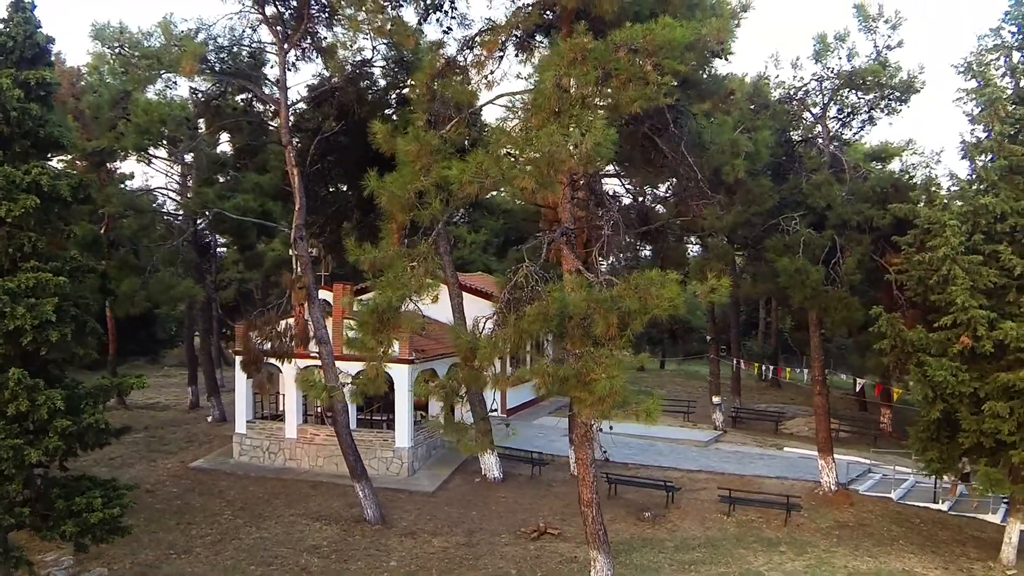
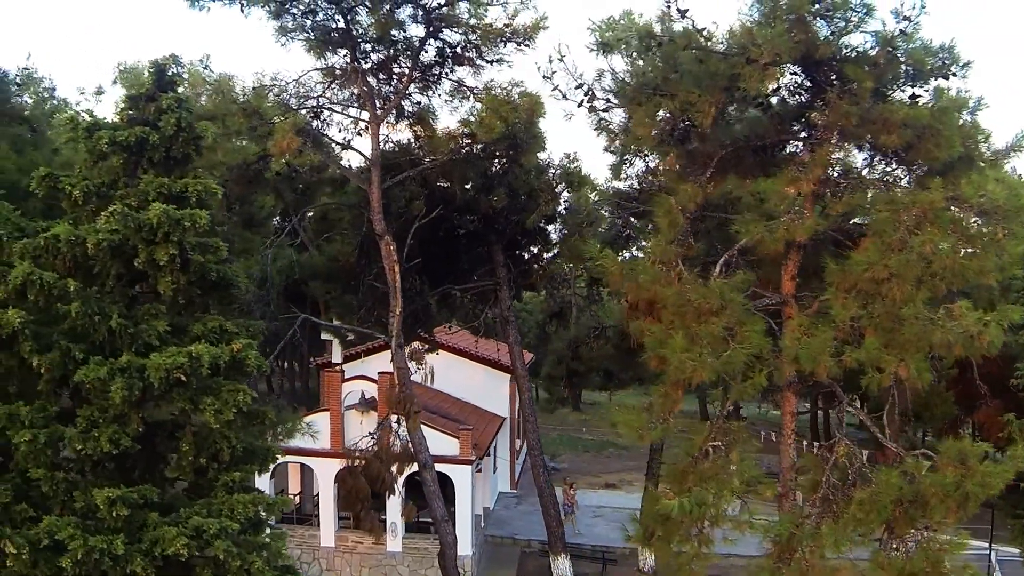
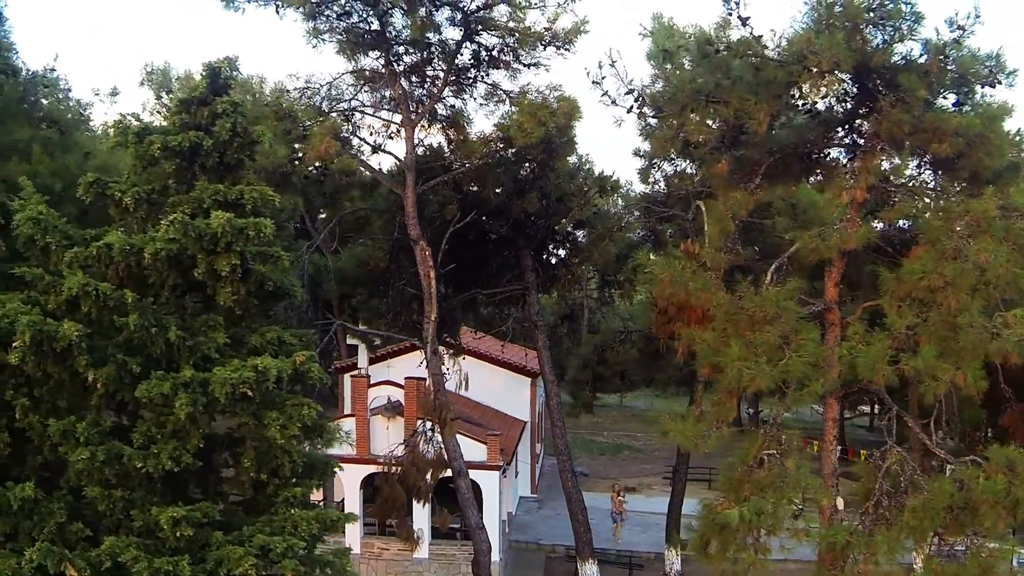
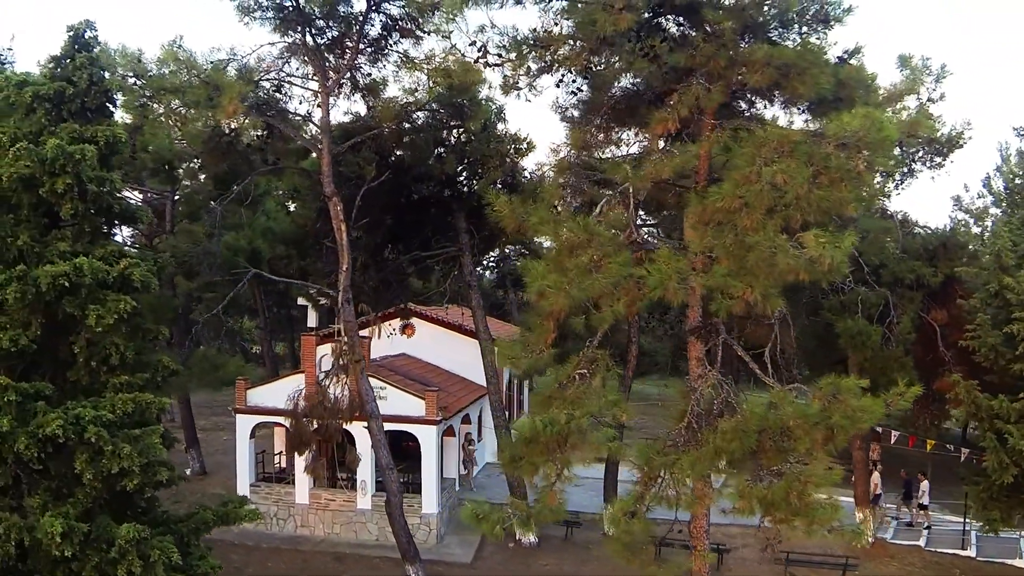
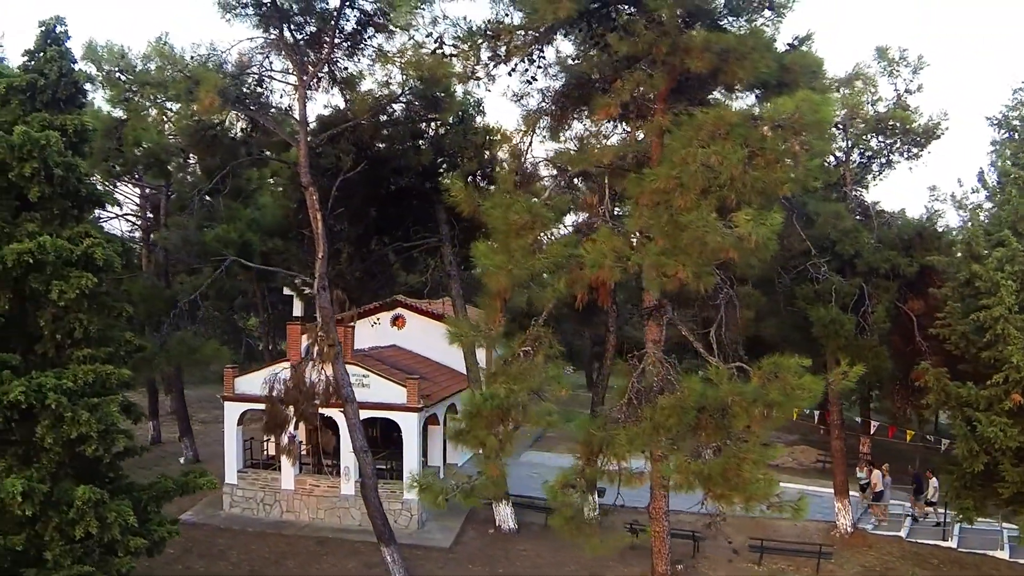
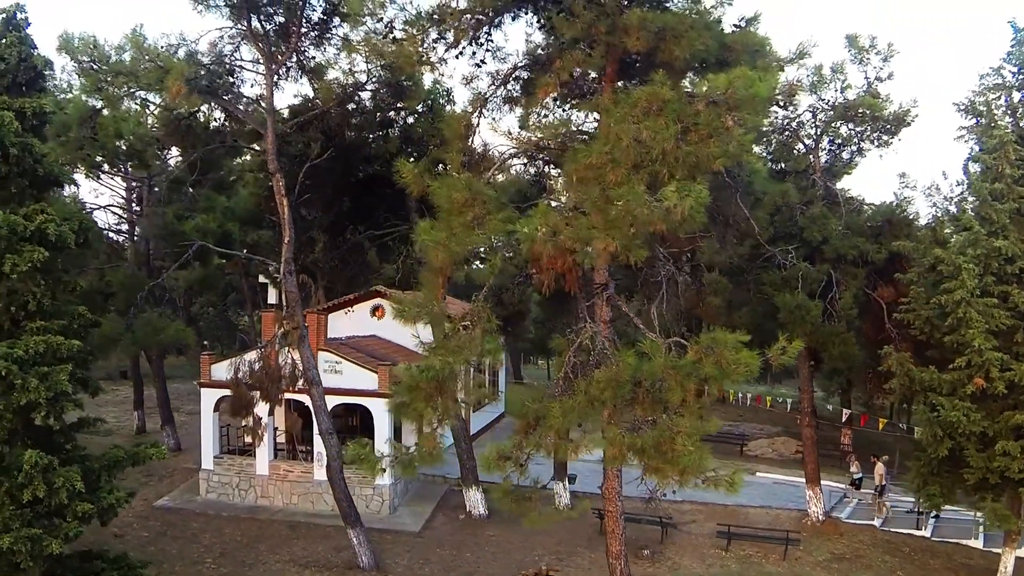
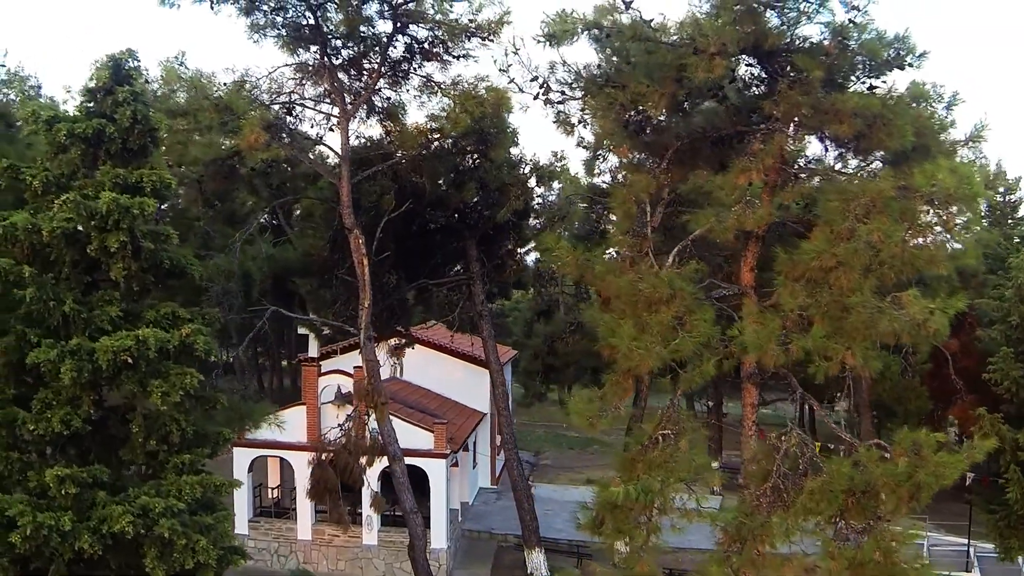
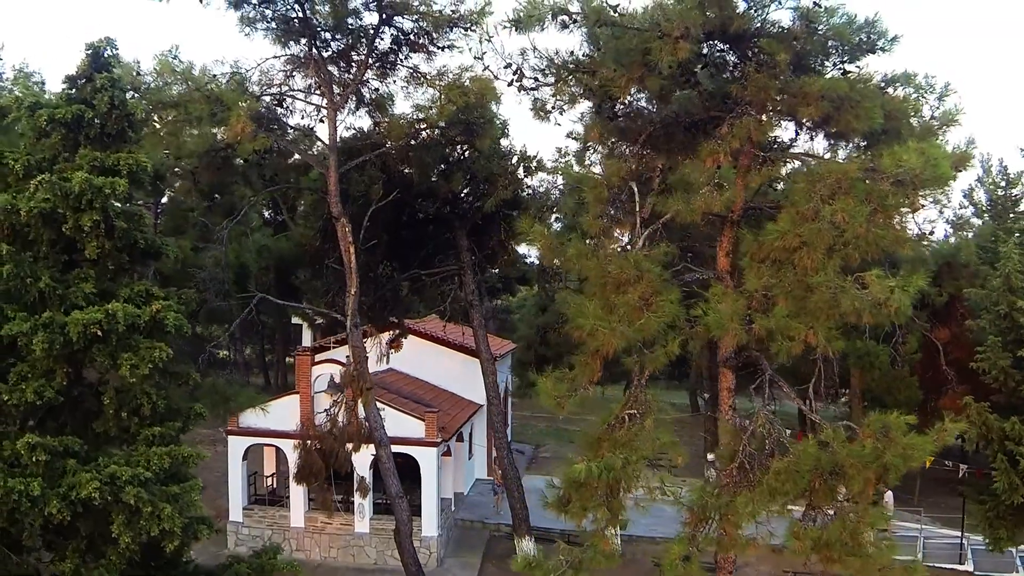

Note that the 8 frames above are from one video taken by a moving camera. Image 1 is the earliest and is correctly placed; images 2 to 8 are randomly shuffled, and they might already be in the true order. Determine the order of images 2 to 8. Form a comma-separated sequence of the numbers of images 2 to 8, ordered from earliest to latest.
6, 5, 4, 8, 7, 2, 3
